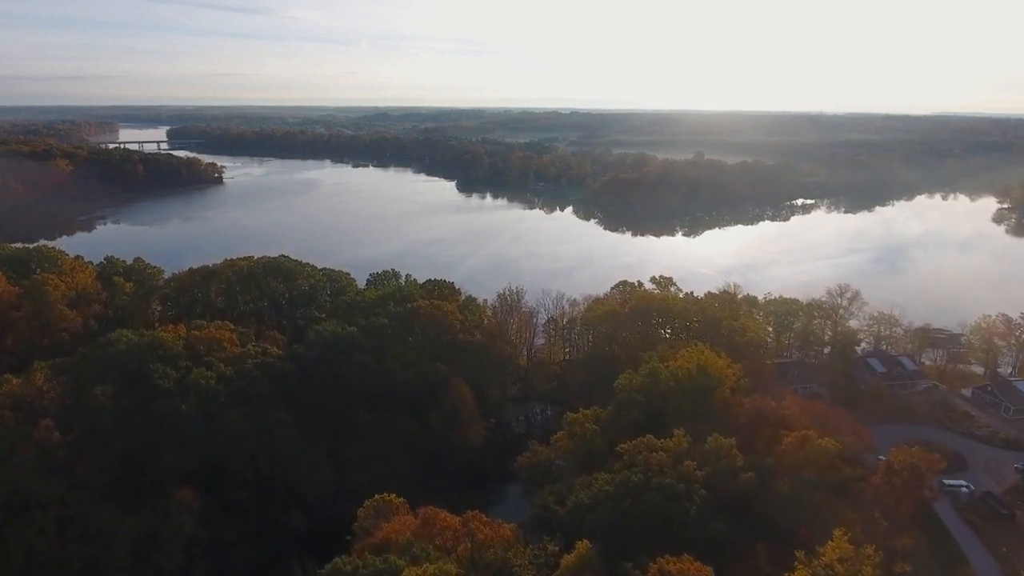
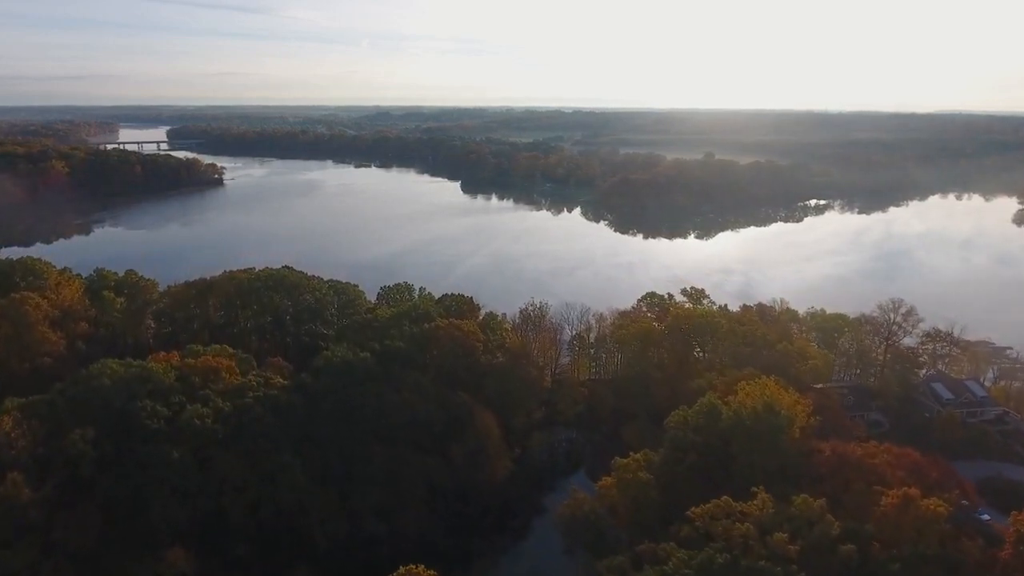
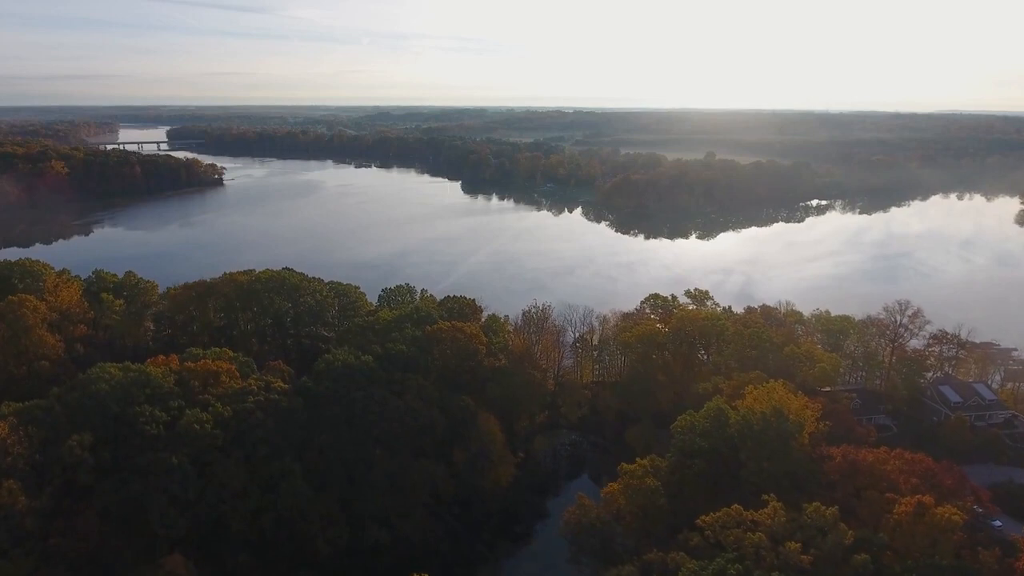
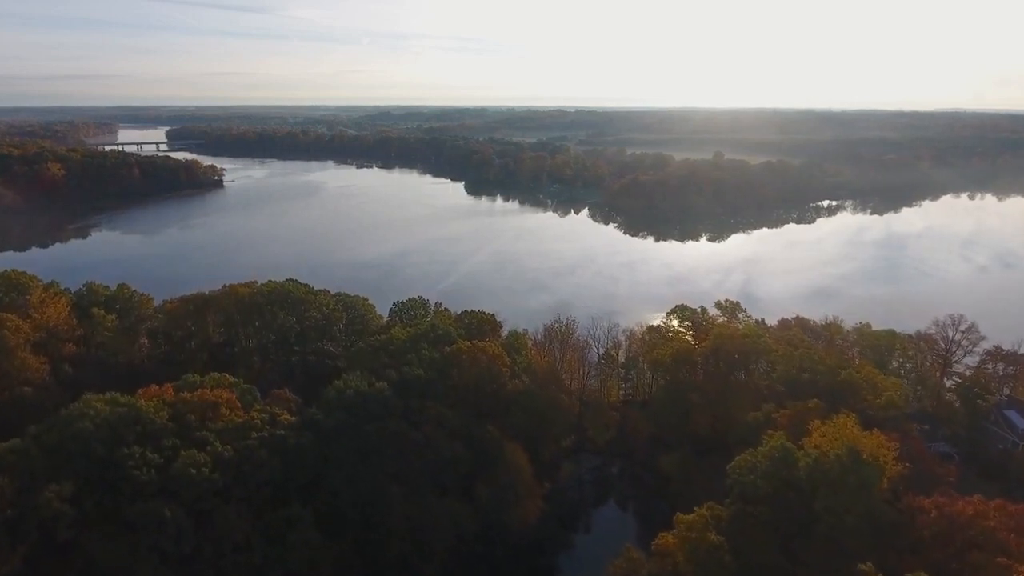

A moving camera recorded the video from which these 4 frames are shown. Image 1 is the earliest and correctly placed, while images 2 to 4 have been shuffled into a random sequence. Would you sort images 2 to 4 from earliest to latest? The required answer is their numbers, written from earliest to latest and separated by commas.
2, 3, 4
